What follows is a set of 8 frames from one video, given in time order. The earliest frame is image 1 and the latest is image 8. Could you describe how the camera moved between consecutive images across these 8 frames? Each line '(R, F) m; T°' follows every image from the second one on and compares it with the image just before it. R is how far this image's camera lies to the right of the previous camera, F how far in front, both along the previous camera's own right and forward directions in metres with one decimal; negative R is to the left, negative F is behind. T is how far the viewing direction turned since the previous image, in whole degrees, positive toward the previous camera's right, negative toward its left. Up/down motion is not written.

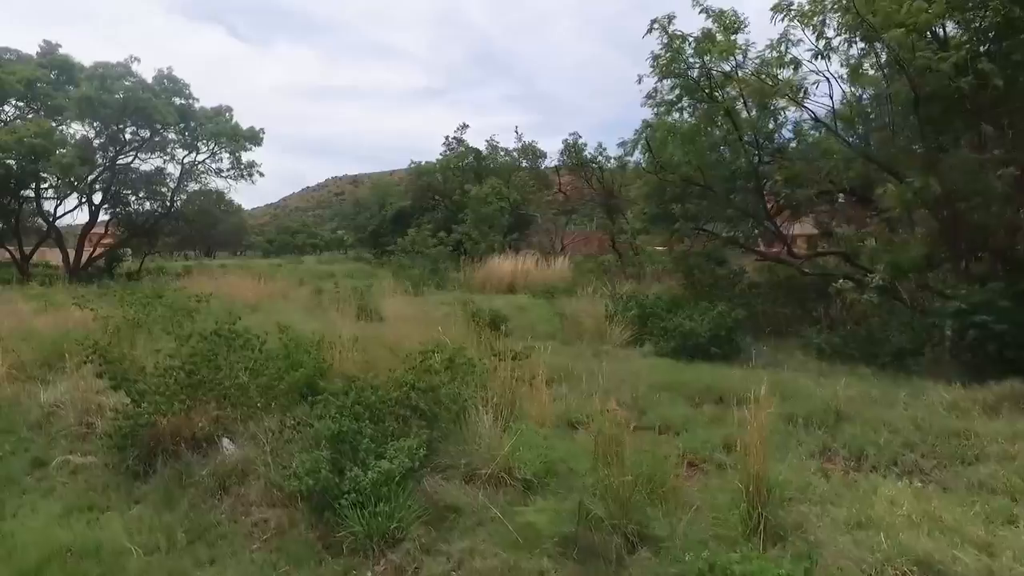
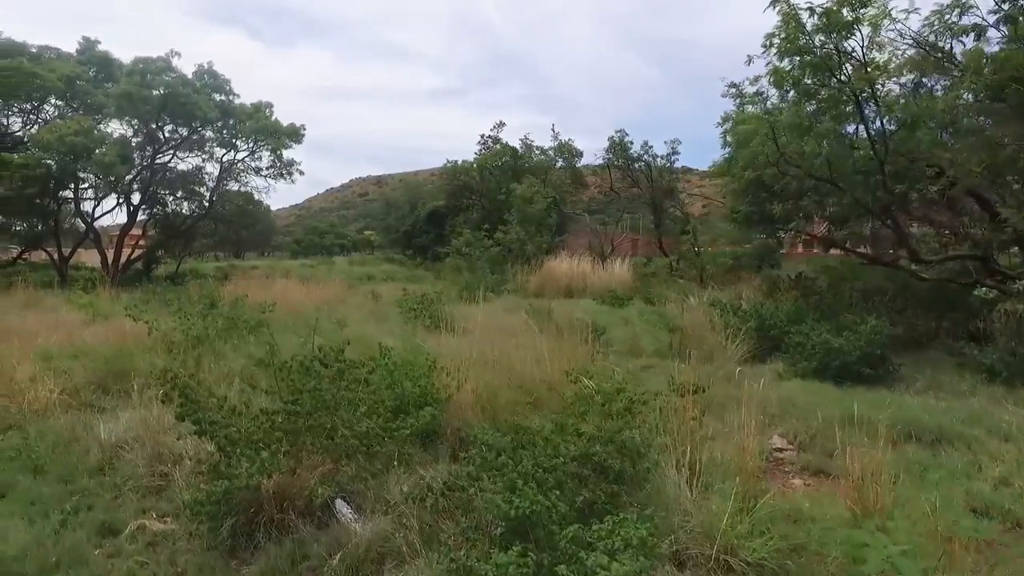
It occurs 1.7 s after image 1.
(-0.9, +1.1) m; -2°
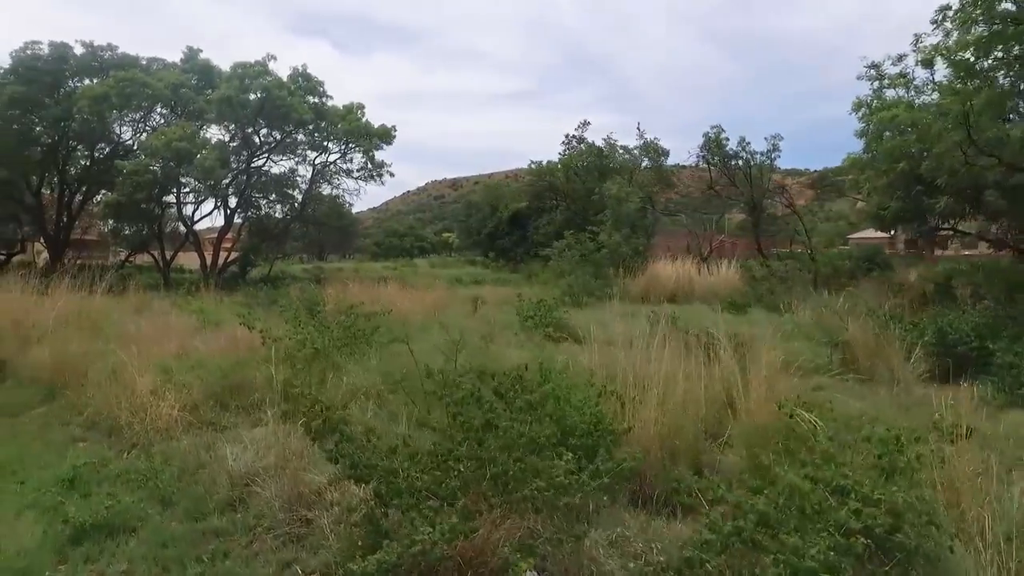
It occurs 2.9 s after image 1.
(-0.7, +0.7) m; -6°
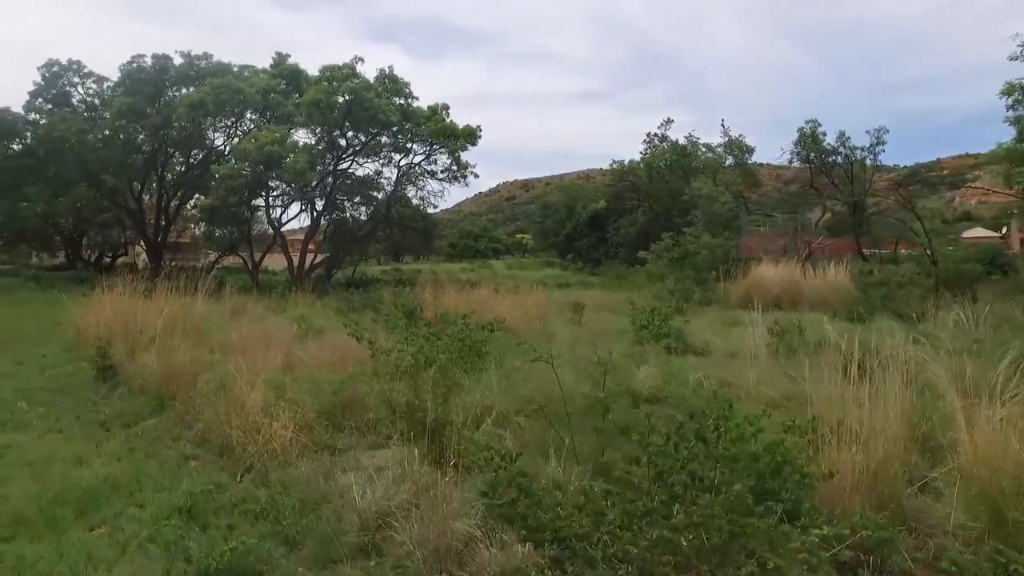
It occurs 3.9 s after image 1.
(-0.5, +0.6) m; -6°
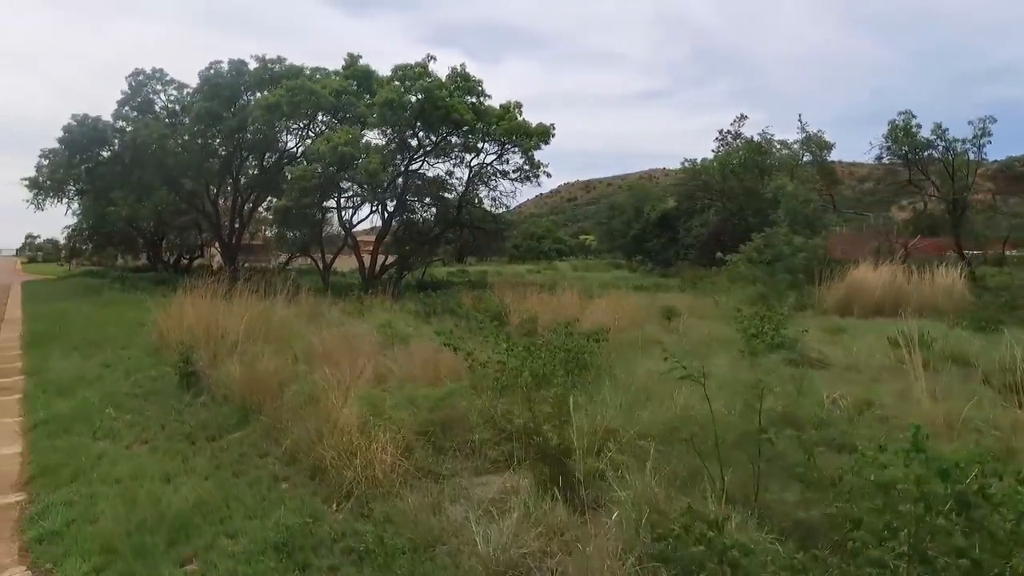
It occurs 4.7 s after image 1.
(-0.4, +0.6) m; -5°
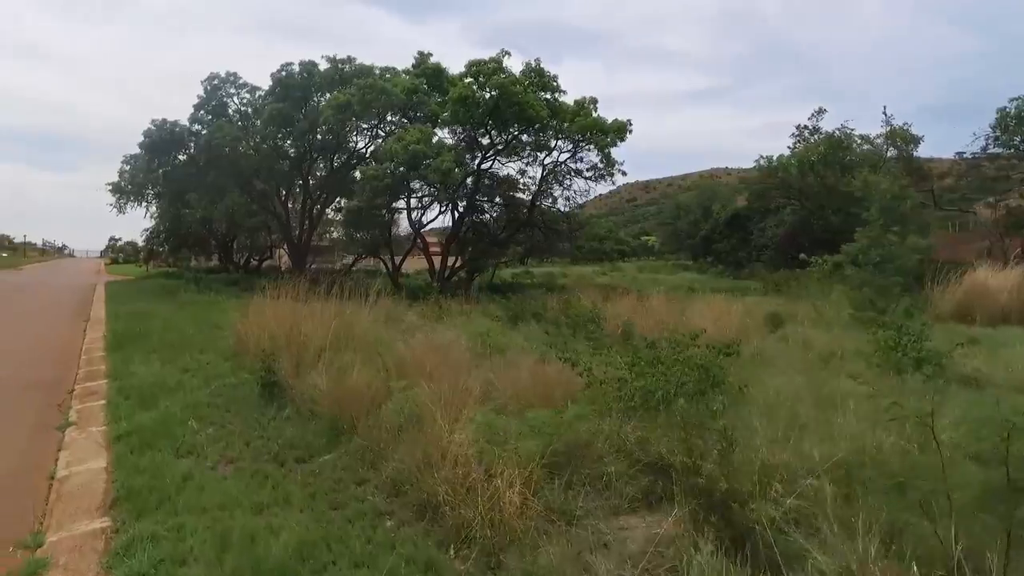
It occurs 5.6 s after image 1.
(-0.5, +0.7) m; -5°
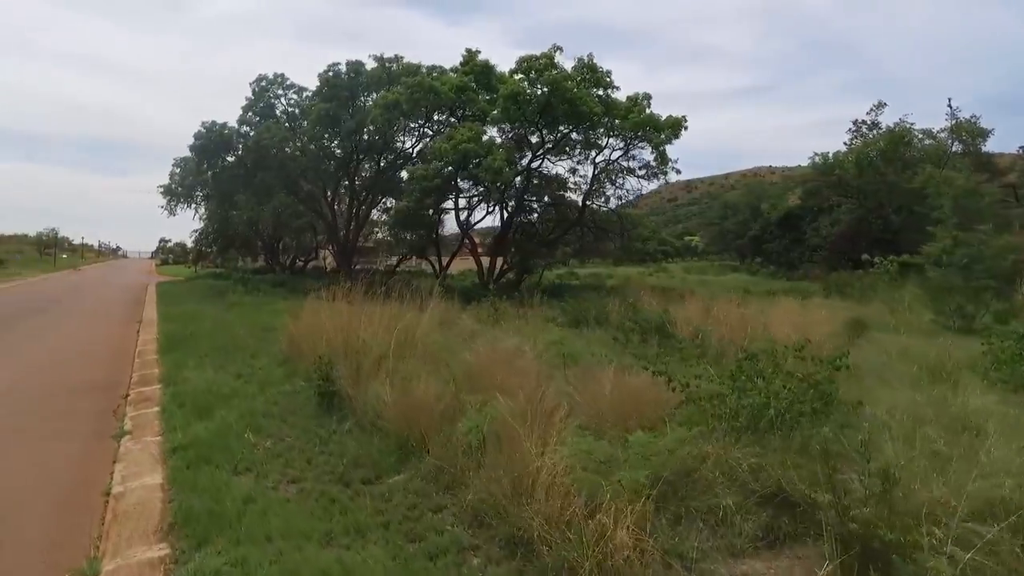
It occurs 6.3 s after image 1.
(-0.3, +0.5) m; -3°
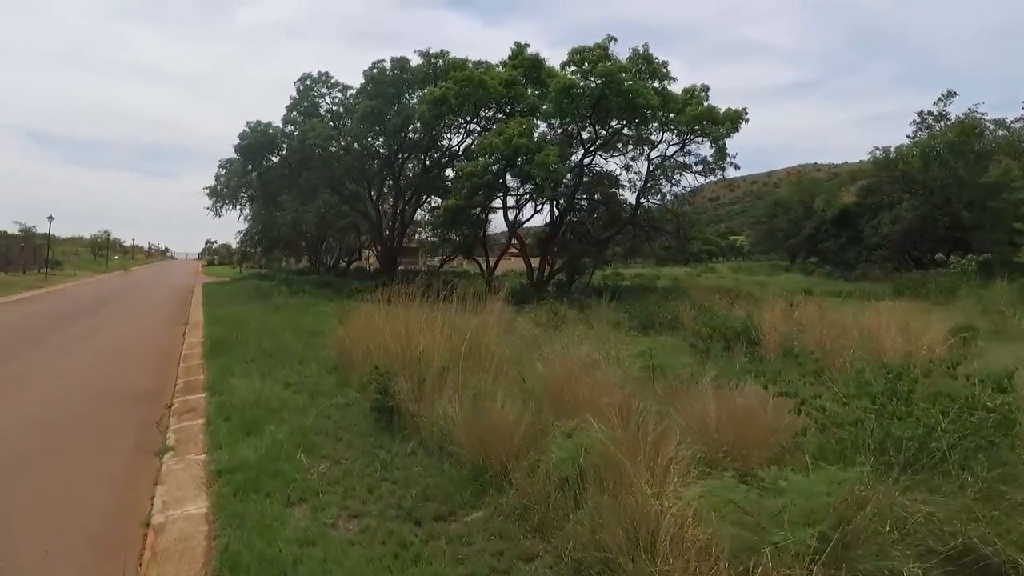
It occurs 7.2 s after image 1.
(-0.4, +0.7) m; -3°
